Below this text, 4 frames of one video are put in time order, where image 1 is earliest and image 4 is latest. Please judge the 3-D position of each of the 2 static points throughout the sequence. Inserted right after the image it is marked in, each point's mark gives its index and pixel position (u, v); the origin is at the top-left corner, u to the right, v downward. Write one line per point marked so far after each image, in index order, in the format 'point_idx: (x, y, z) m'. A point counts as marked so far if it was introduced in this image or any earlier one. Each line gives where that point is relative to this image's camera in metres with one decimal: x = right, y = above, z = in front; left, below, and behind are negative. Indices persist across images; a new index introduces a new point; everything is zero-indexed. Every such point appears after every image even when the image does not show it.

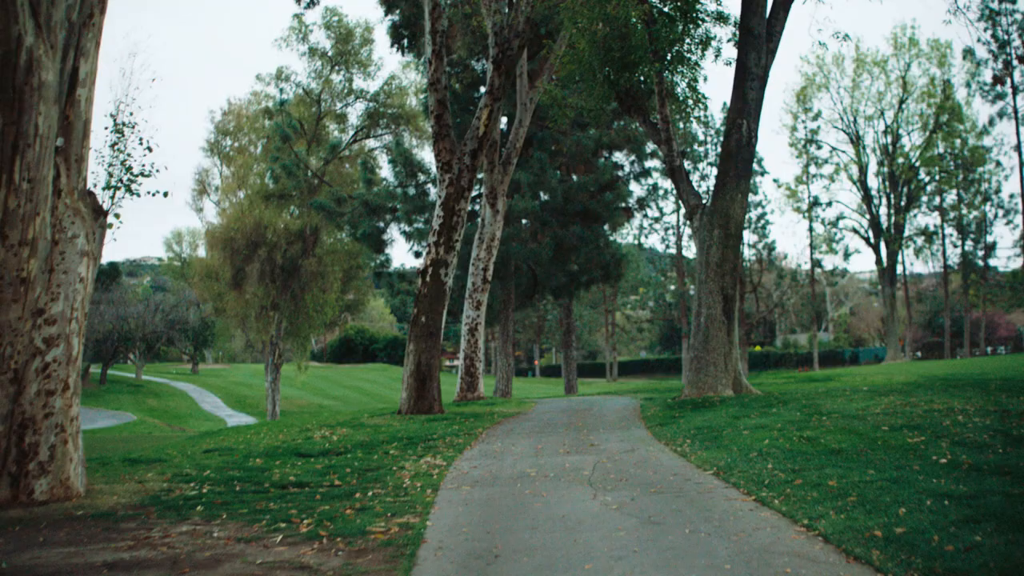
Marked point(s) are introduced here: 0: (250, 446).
0: (-4.2, -2.6, +14.5) m
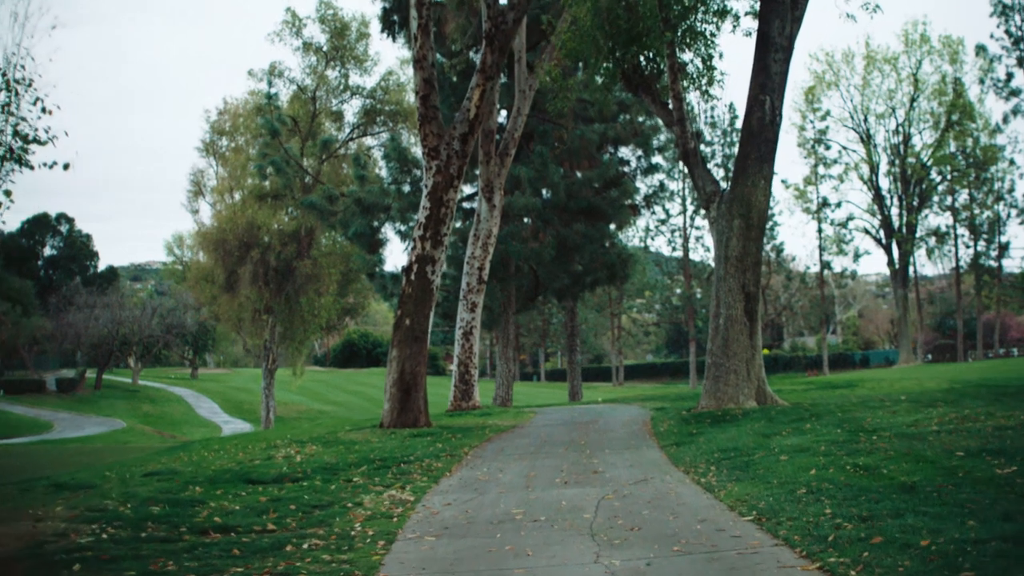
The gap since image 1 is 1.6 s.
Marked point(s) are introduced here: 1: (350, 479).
0: (-4.4, -2.6, +12.5) m
1: (-1.9, -2.2, +10.2) m
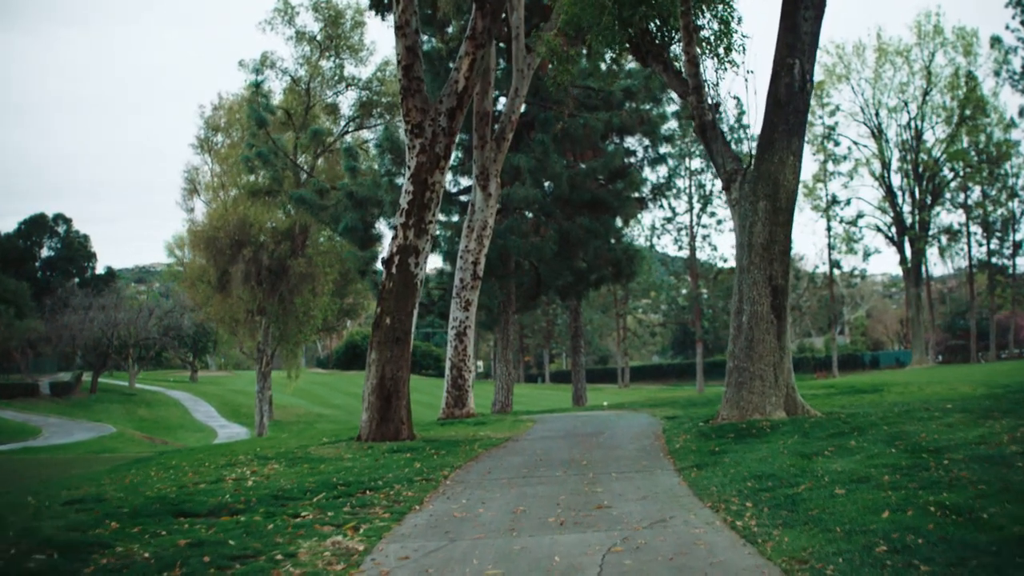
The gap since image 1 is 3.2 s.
0: (-4.5, -2.5, +10.6) m
1: (-2.0, -2.1, +8.3) m
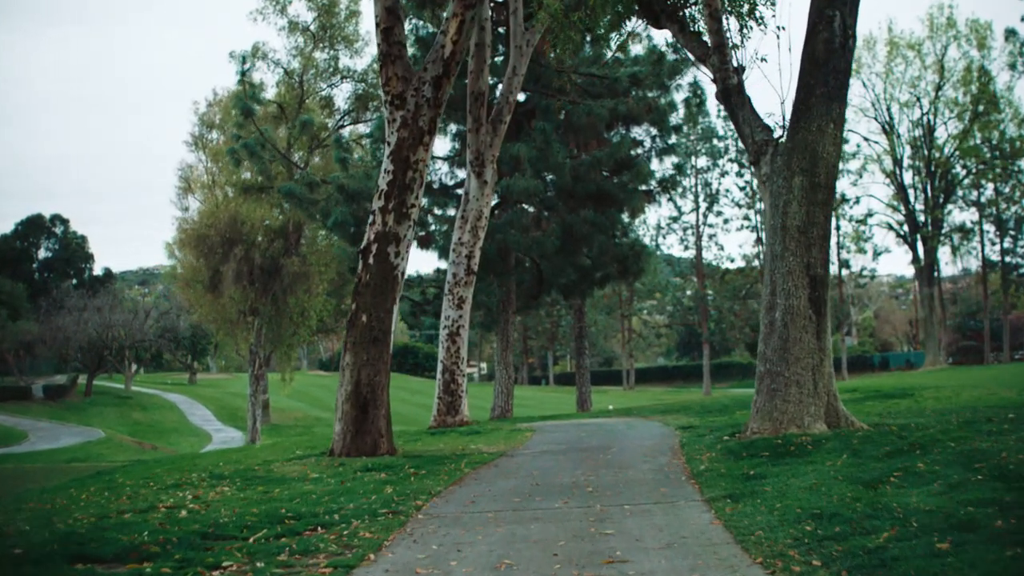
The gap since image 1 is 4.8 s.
0: (-4.6, -2.4, +8.7) m
1: (-2.1, -2.0, +6.4) m
